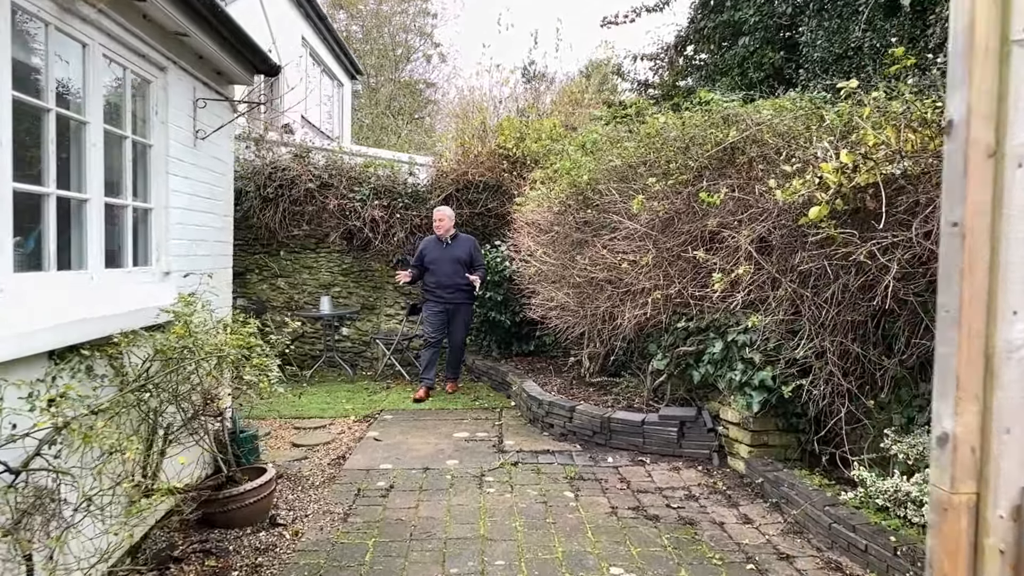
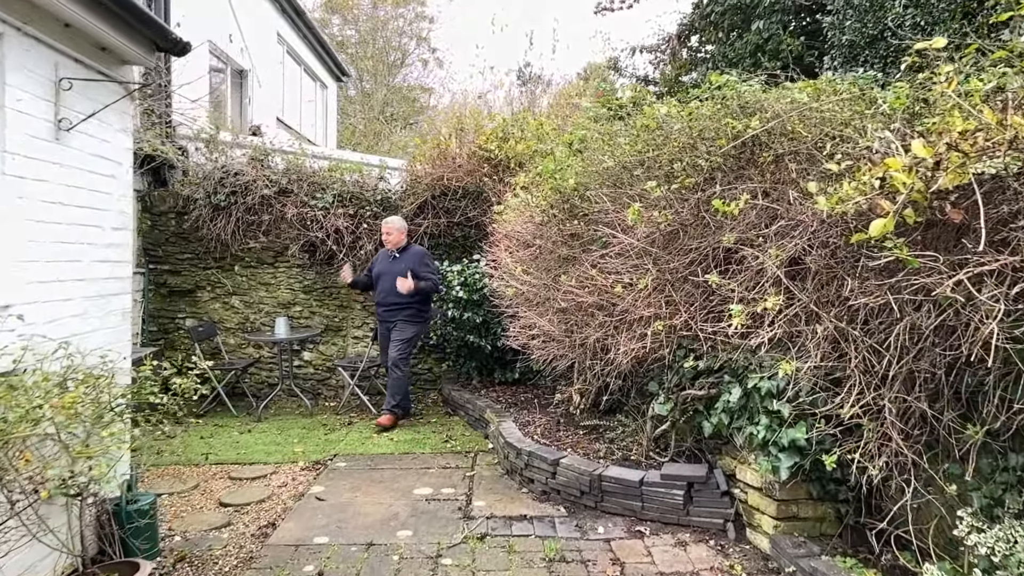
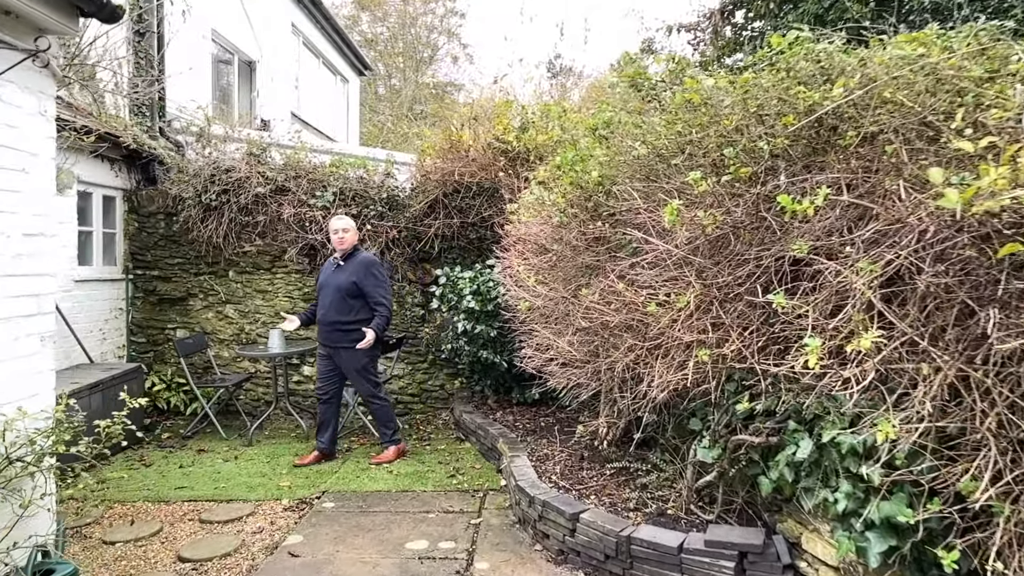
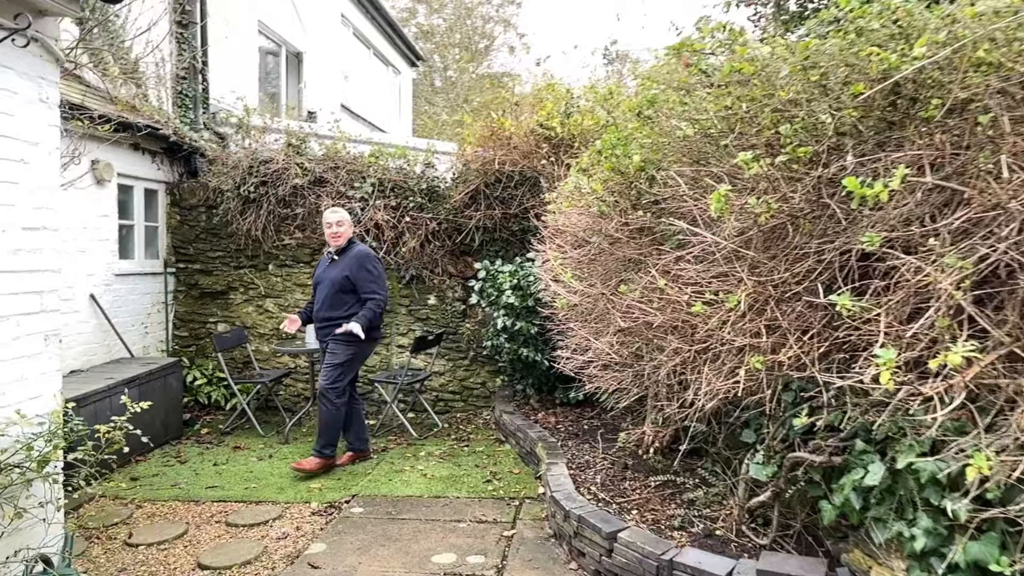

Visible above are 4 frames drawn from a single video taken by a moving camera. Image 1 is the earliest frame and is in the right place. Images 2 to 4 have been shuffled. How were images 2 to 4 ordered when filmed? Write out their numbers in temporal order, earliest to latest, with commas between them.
2, 3, 4
